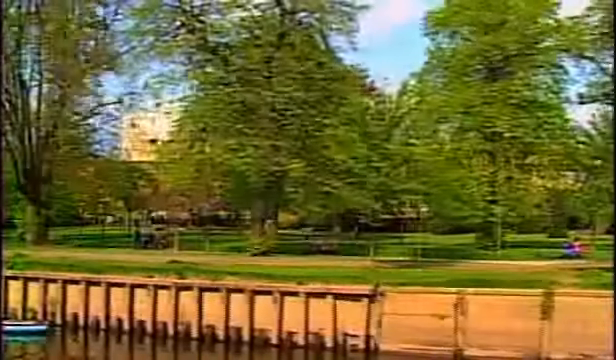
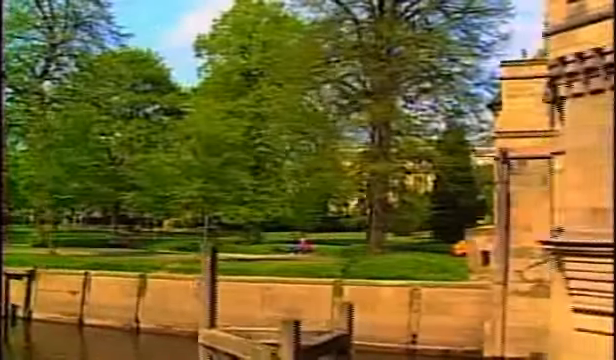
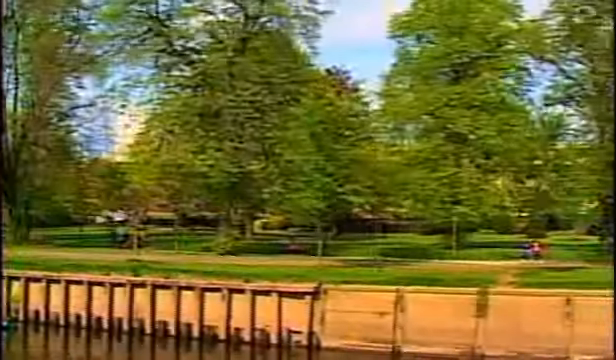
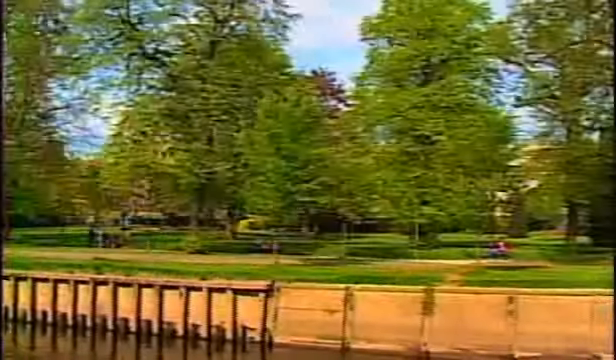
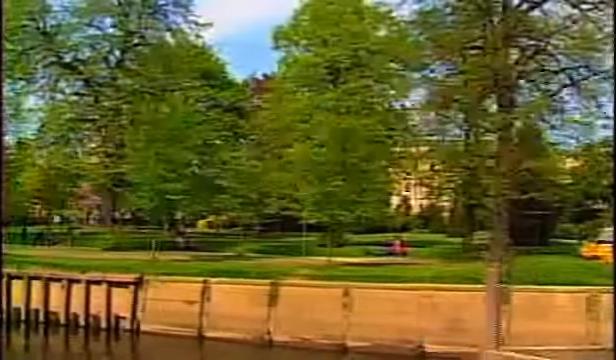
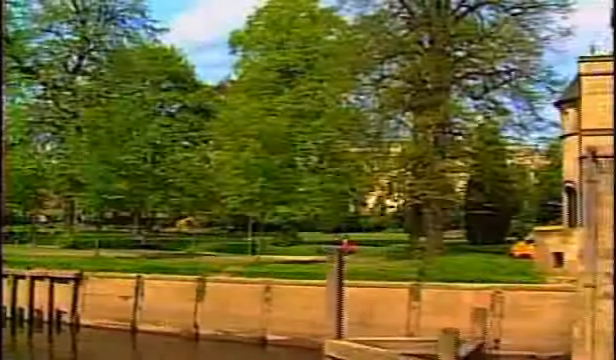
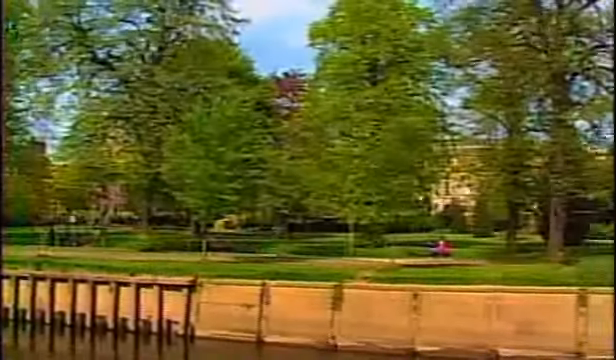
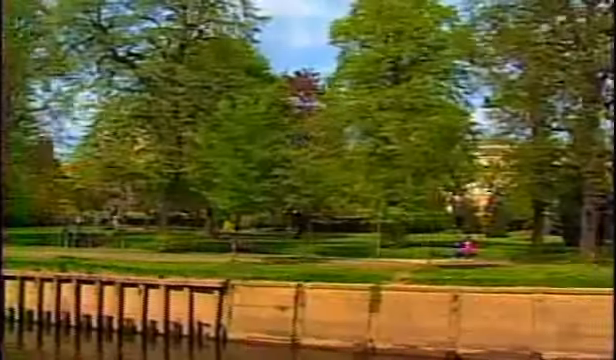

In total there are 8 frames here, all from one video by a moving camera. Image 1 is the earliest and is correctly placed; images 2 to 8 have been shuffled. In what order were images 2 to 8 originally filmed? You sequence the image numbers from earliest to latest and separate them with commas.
3, 4, 8, 7, 5, 6, 2
